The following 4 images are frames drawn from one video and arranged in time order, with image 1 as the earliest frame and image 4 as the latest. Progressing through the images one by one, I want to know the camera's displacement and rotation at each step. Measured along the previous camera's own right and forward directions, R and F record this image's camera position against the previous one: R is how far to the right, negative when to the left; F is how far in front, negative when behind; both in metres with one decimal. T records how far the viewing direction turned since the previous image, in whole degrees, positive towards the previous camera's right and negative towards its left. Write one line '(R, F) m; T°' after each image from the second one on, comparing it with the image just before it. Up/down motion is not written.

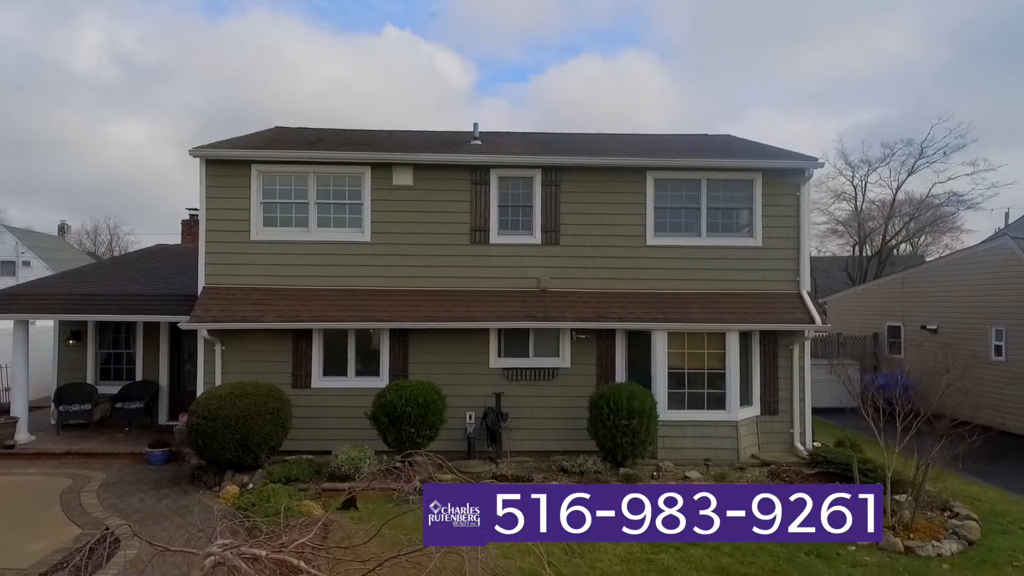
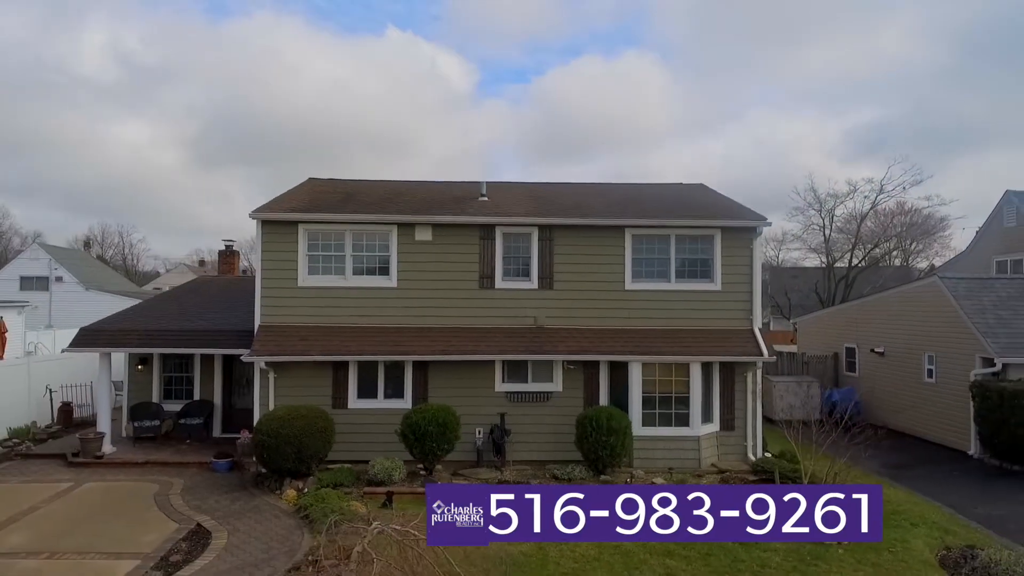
(0.0, -1.9) m; 0°
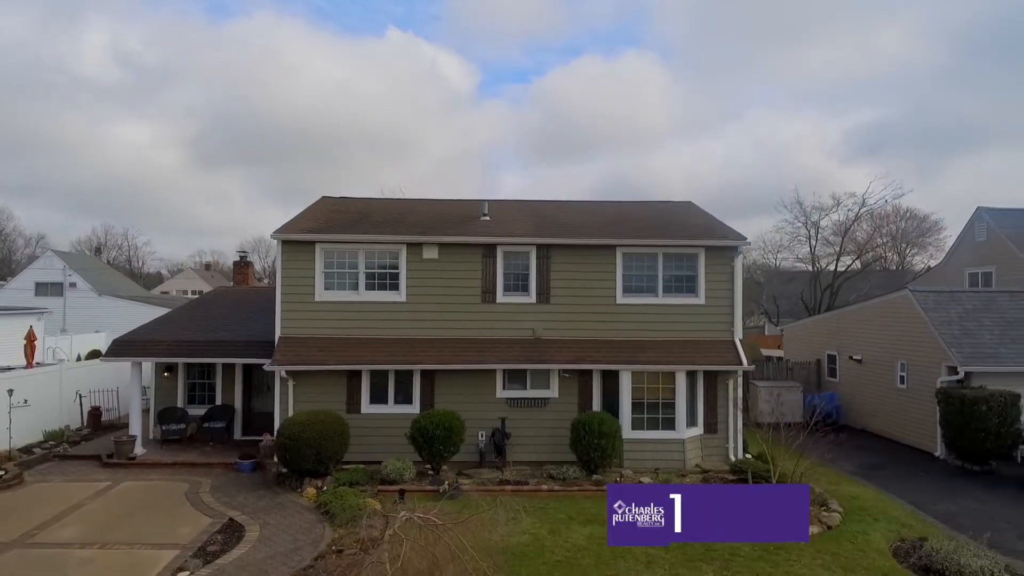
(0.0, -1.0) m; 0°
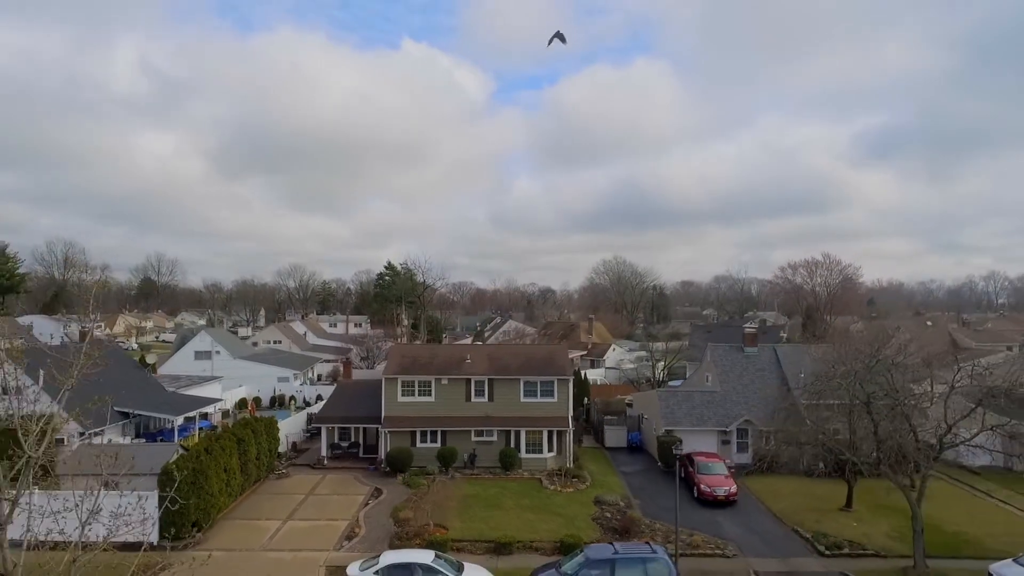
(+2.1, -17.7) m; -1°
